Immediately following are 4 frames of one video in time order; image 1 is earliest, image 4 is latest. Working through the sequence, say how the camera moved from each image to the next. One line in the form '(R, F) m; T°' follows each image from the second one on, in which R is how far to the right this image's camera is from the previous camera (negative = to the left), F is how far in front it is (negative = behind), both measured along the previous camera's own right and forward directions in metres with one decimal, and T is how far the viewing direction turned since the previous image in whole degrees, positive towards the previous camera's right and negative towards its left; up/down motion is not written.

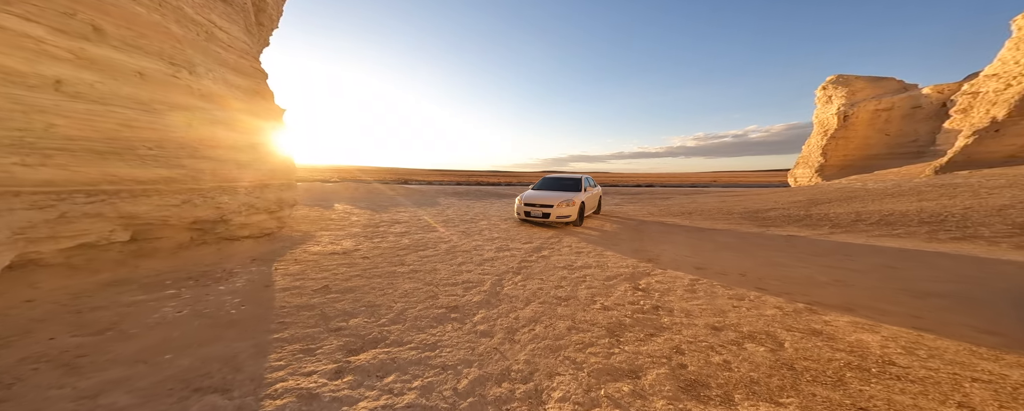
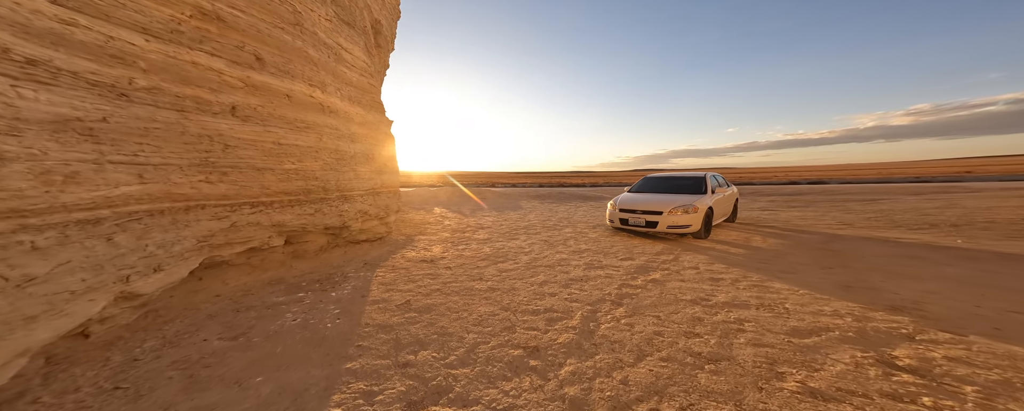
(-0.3, +0.6) m; -19°
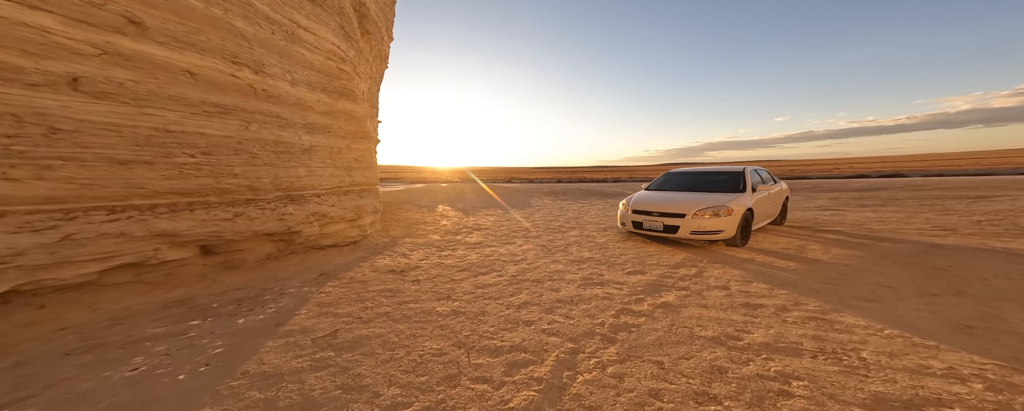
(+0.6, +0.7) m; -6°
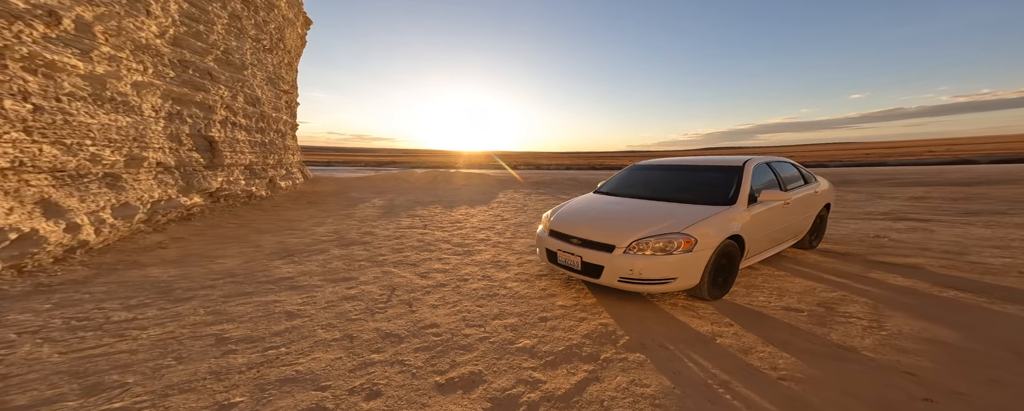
(+3.2, +2.6) m; -8°
